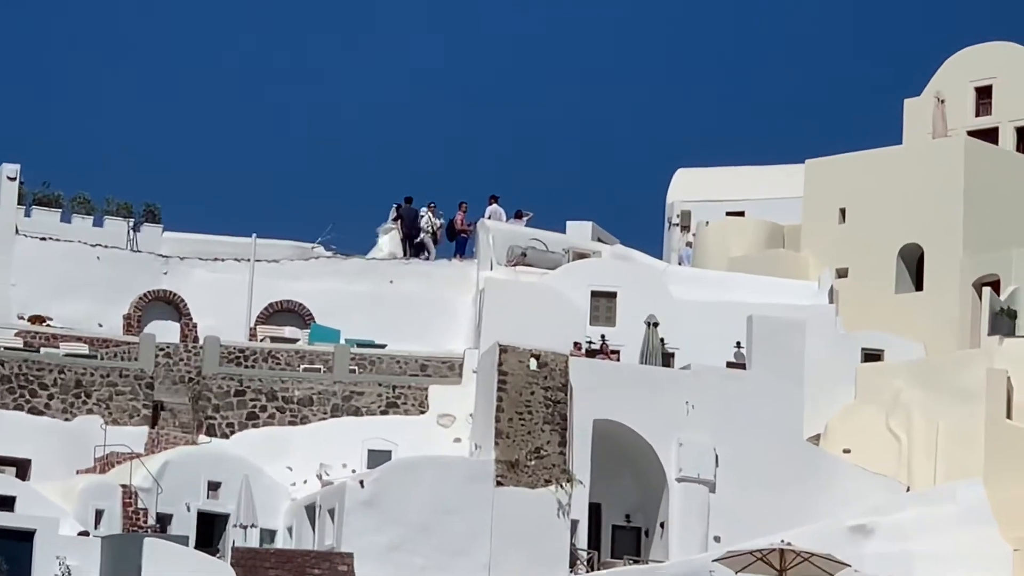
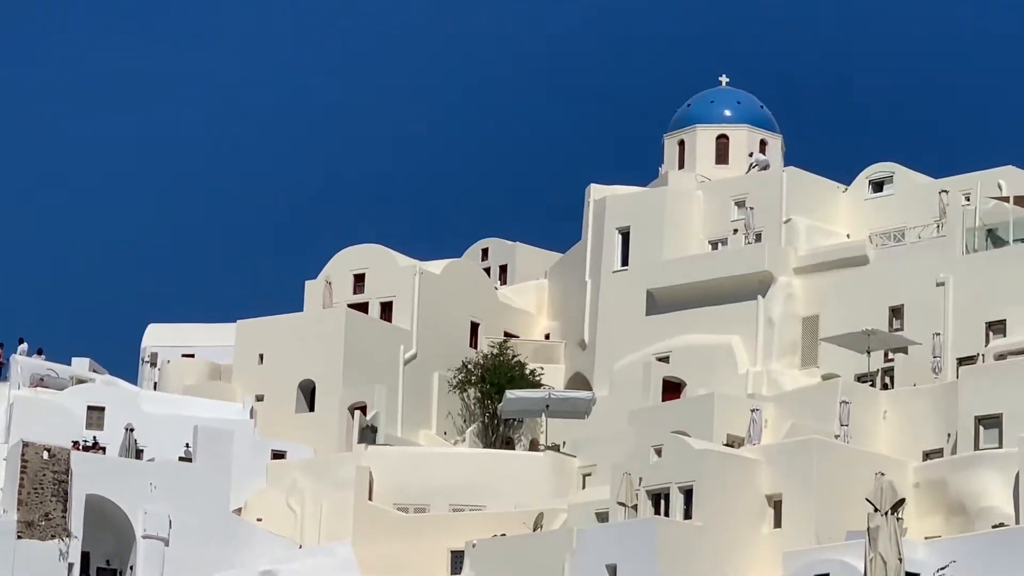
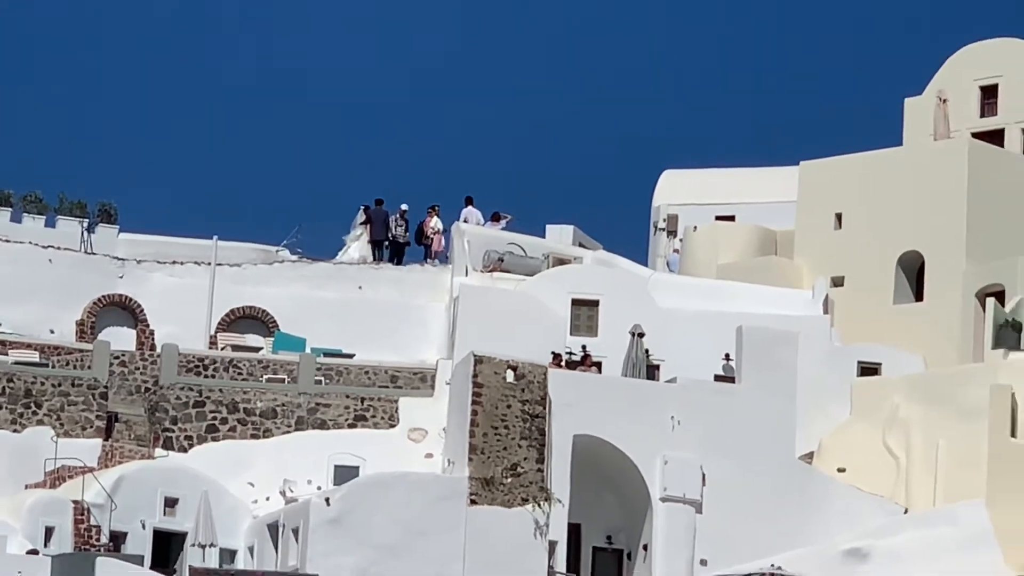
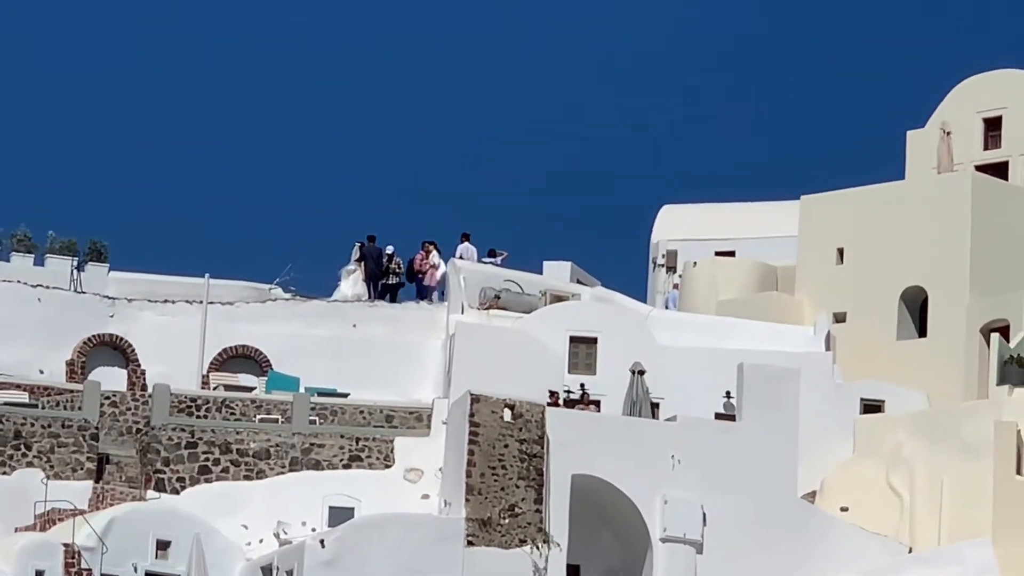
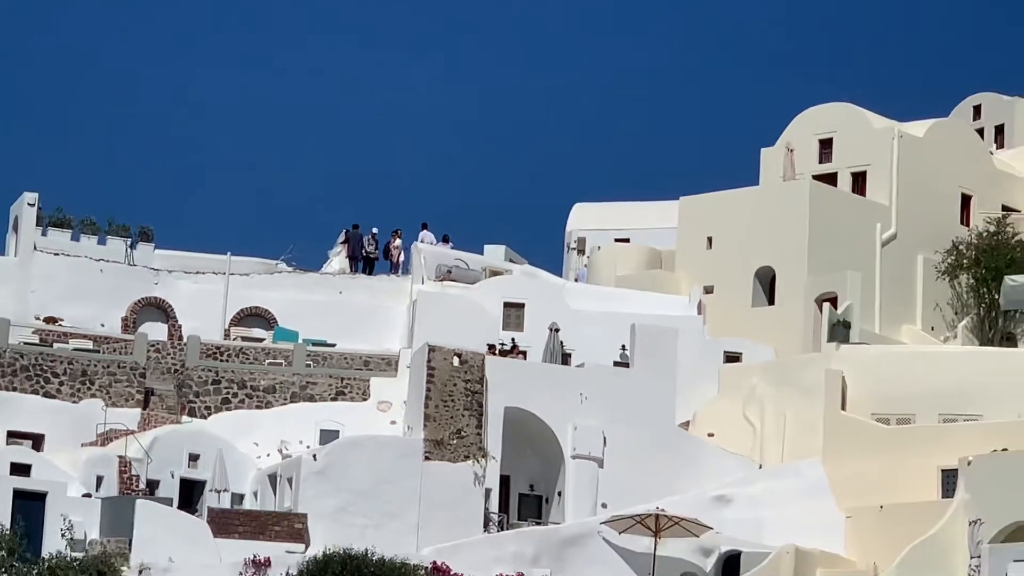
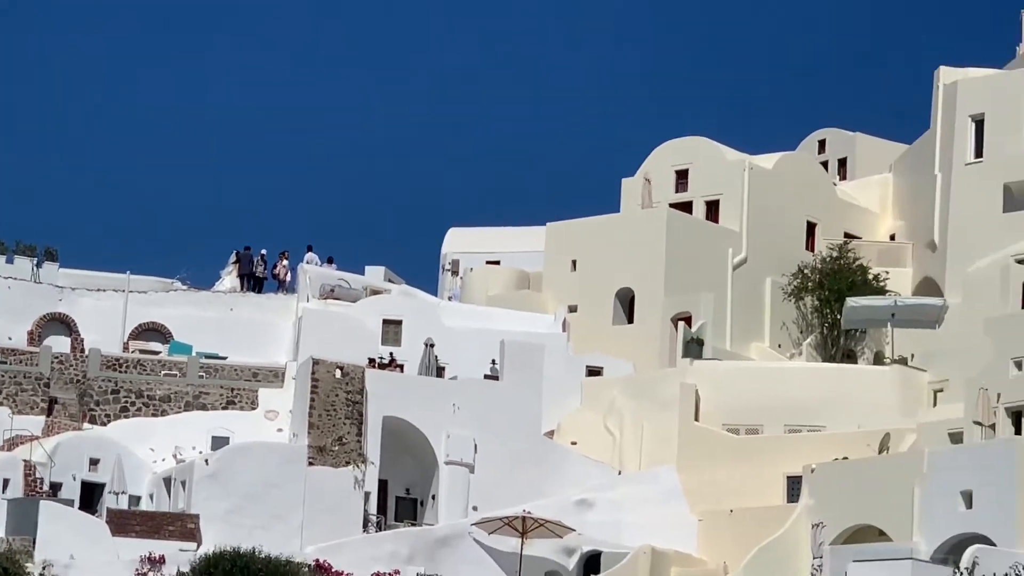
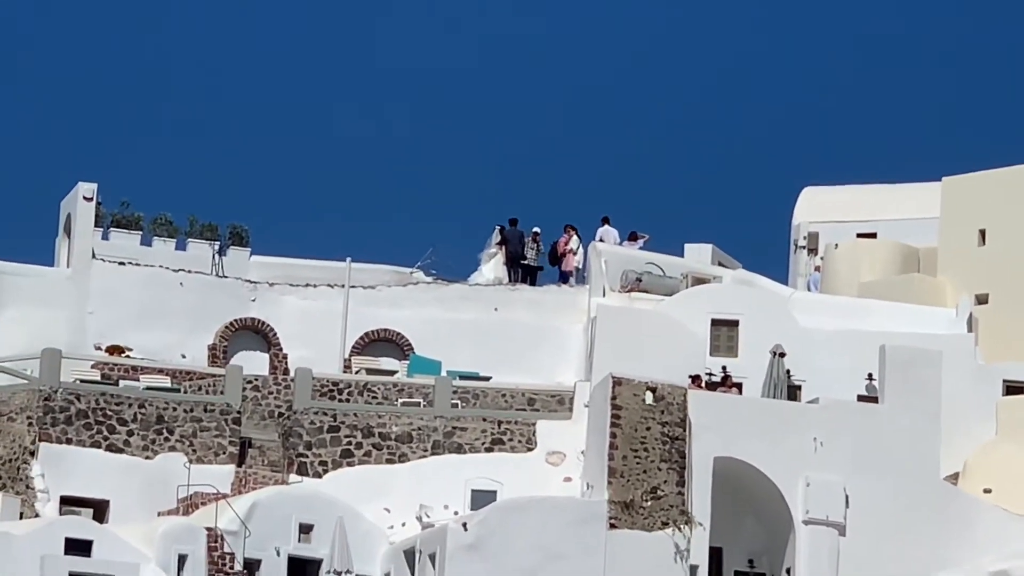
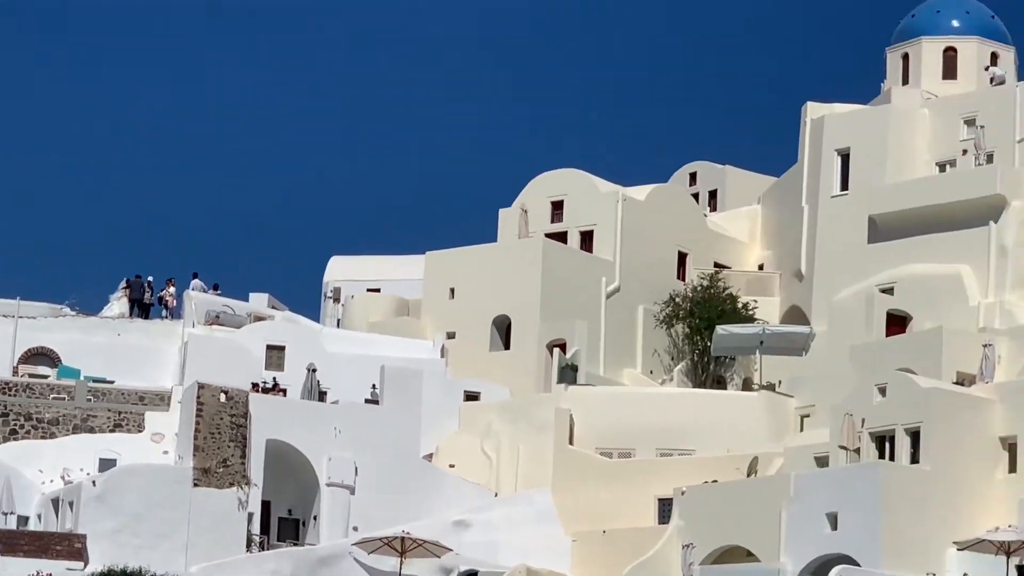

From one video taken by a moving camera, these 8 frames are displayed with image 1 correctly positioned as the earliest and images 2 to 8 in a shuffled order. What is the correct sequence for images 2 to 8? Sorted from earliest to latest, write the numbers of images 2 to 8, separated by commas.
4, 7, 3, 5, 6, 8, 2
